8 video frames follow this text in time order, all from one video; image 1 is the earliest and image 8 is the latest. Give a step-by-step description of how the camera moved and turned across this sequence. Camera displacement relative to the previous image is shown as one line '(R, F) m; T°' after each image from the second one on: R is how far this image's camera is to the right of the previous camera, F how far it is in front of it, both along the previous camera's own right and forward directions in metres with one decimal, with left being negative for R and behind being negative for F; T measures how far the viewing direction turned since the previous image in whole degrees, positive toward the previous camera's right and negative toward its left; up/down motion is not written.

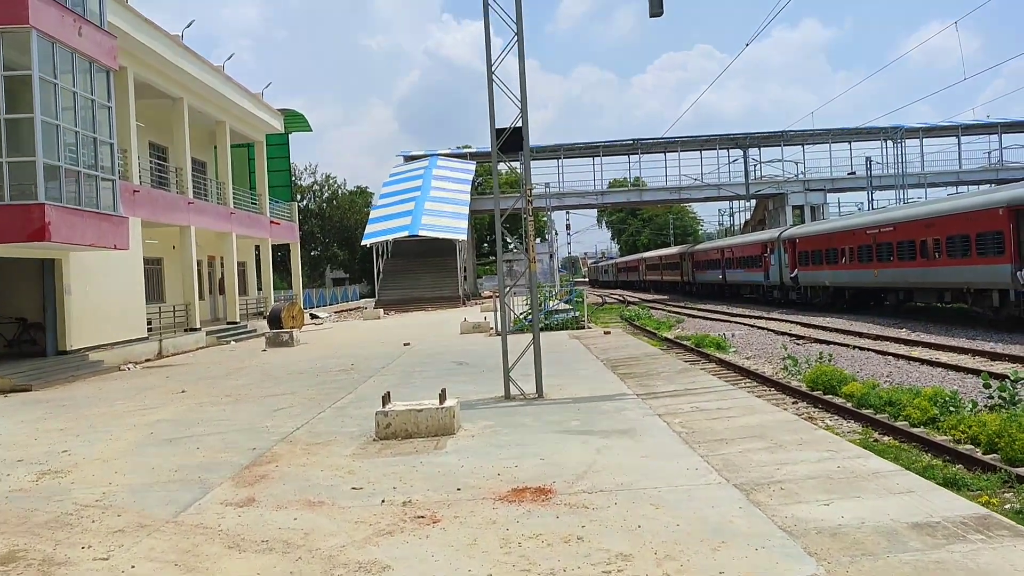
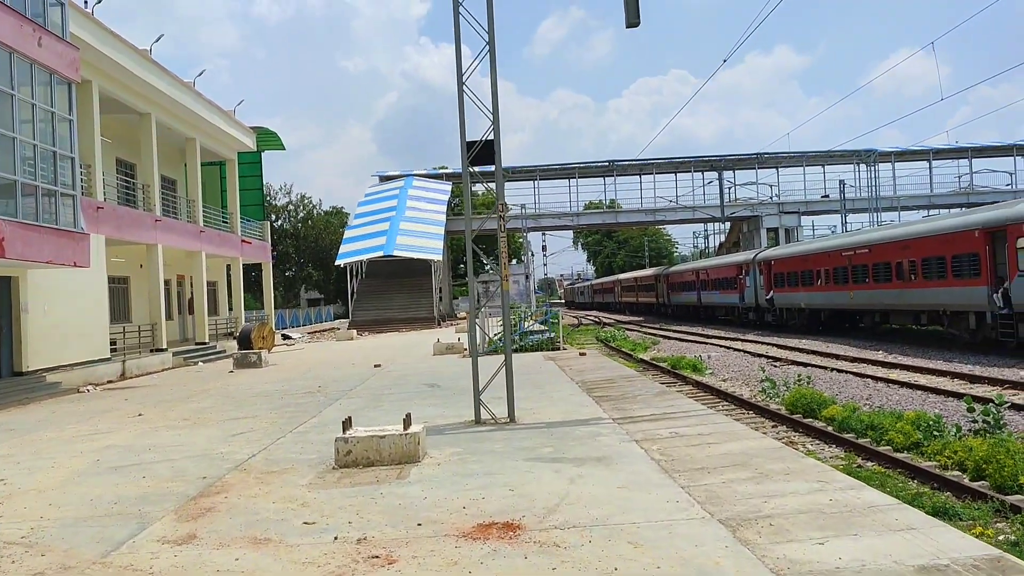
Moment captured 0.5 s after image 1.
(+0.1, +0.4) m; +1°
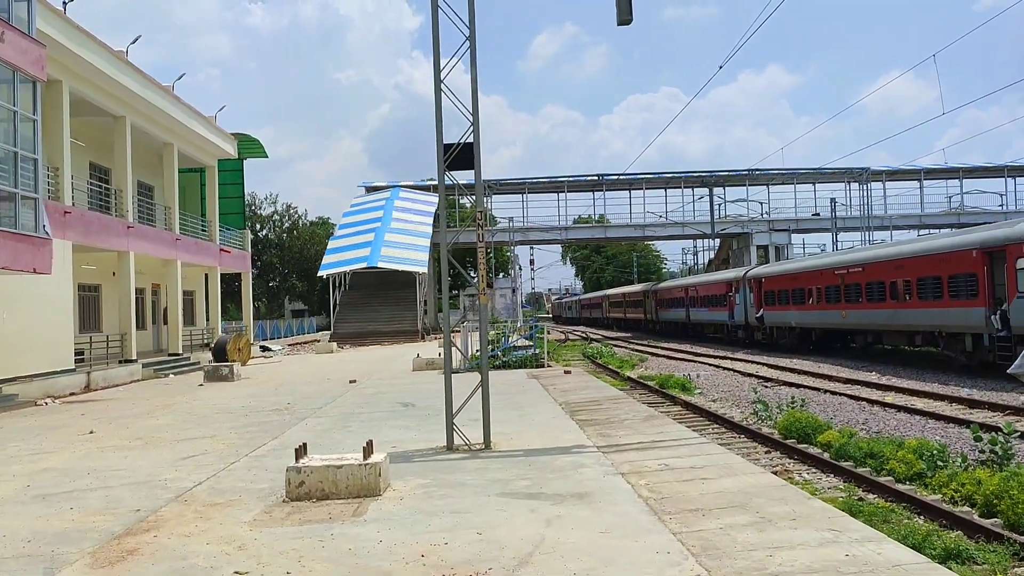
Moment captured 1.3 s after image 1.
(+0.1, +0.7) m; +1°
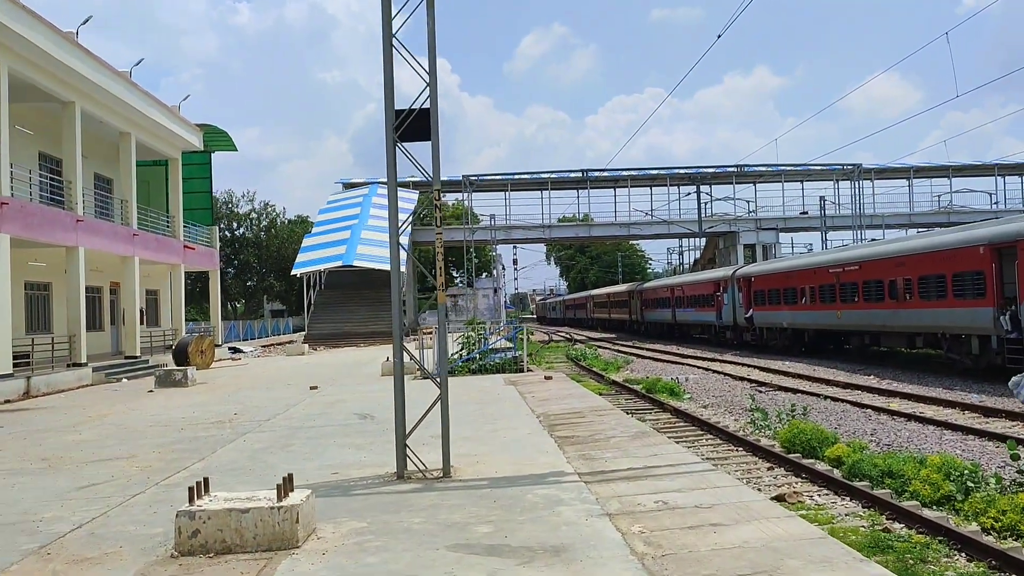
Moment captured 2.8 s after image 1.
(+0.1, +1.3) m; +1°
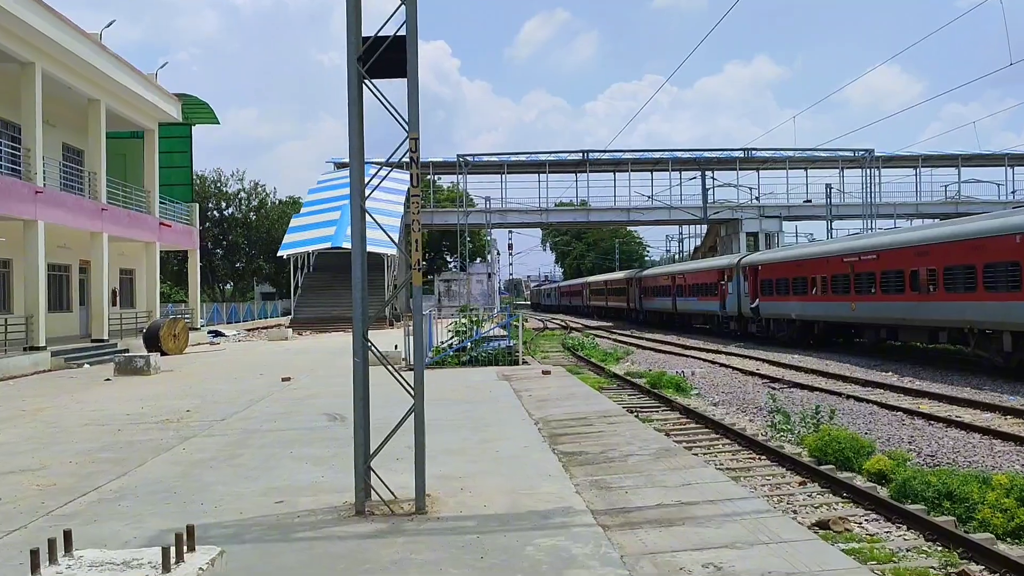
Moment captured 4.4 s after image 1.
(0.0, +1.5) m; 0°
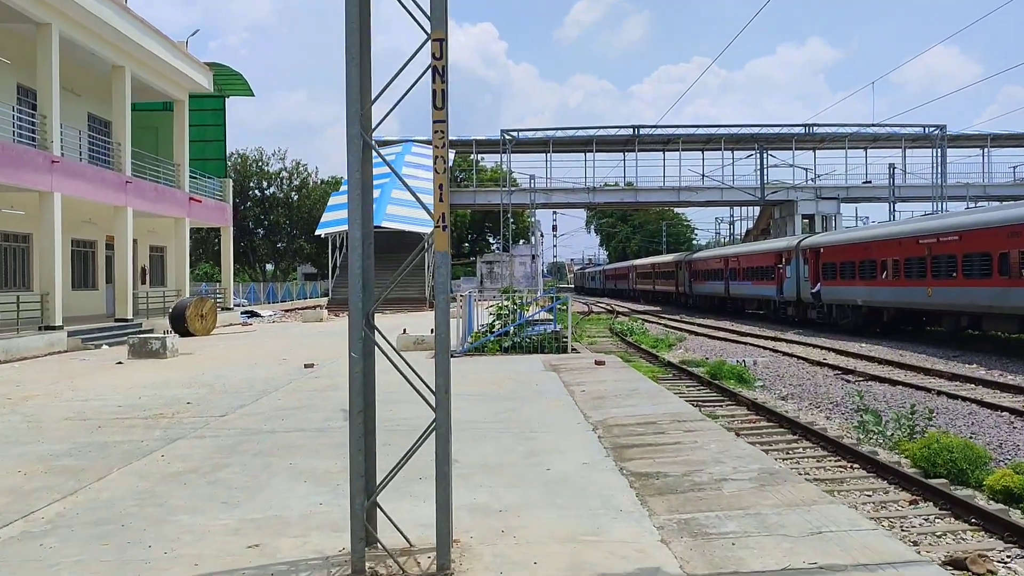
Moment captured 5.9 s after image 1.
(-0.1, +1.5) m; -3°
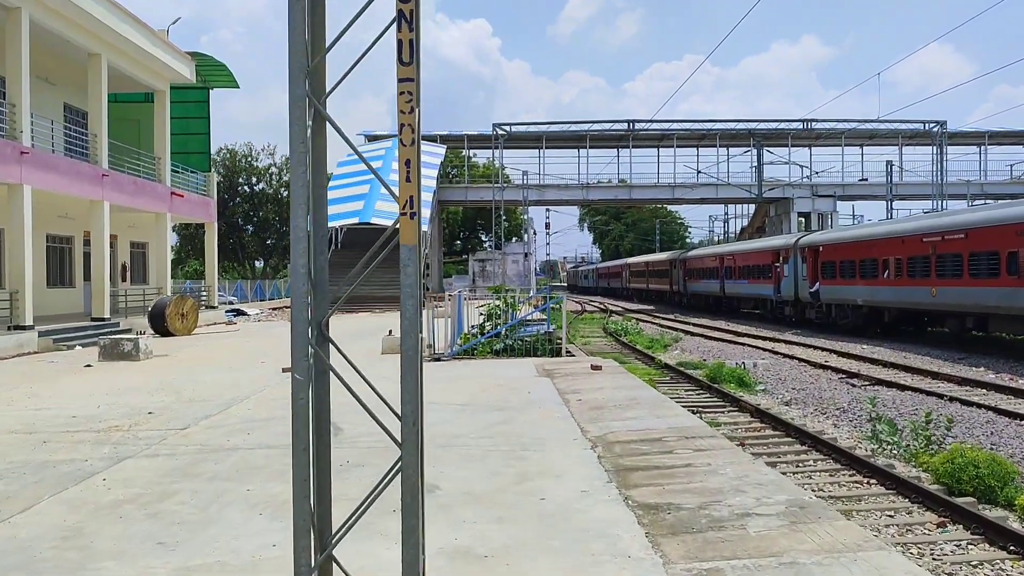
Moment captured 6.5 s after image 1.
(0.0, +0.7) m; 0°
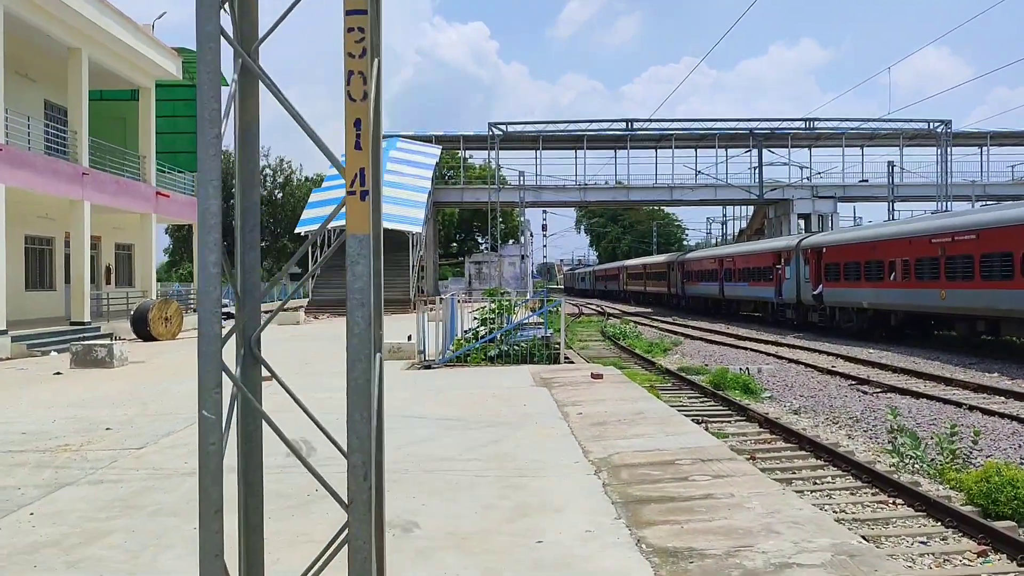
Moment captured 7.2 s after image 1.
(0.0, +0.7) m; 0°
